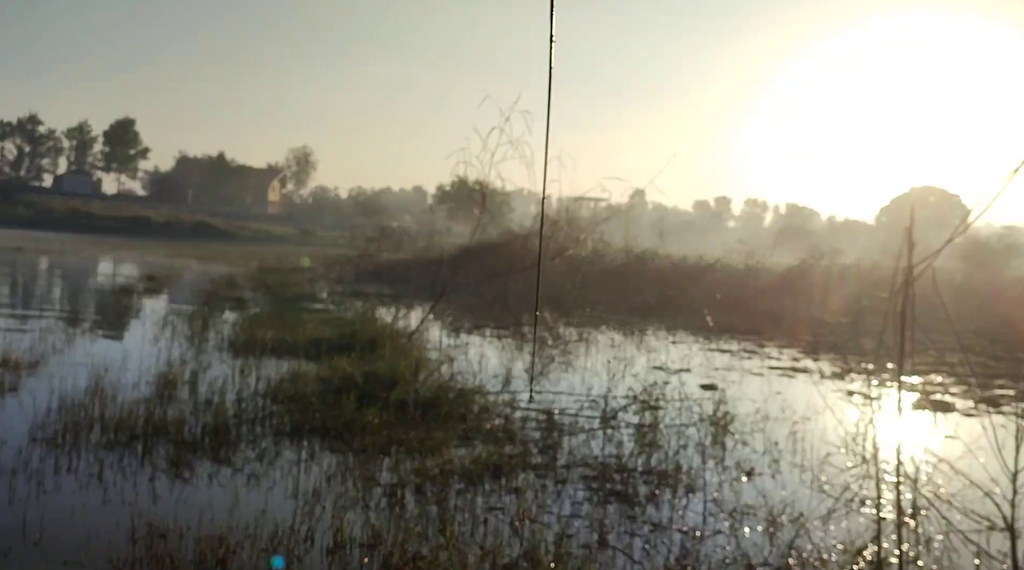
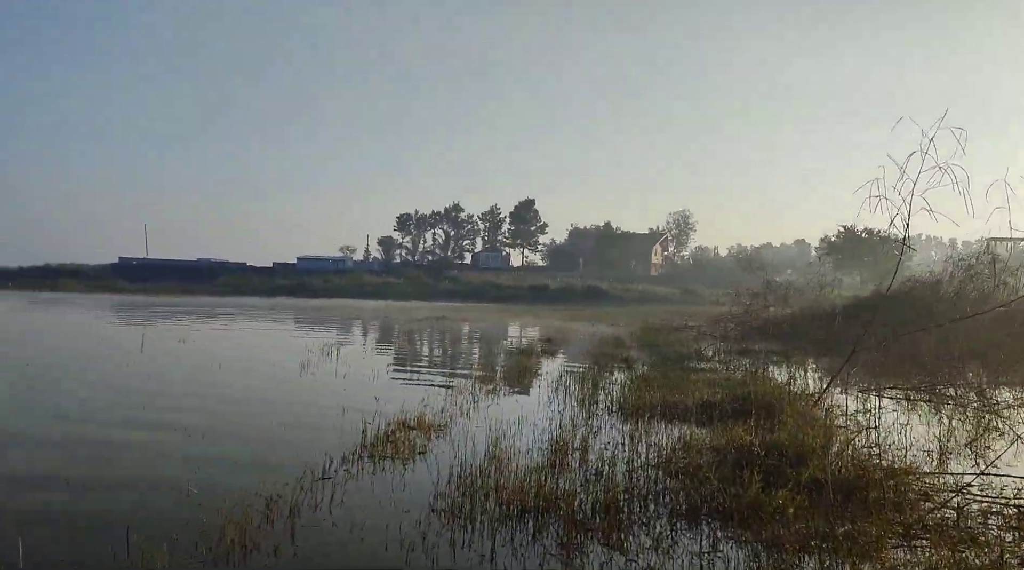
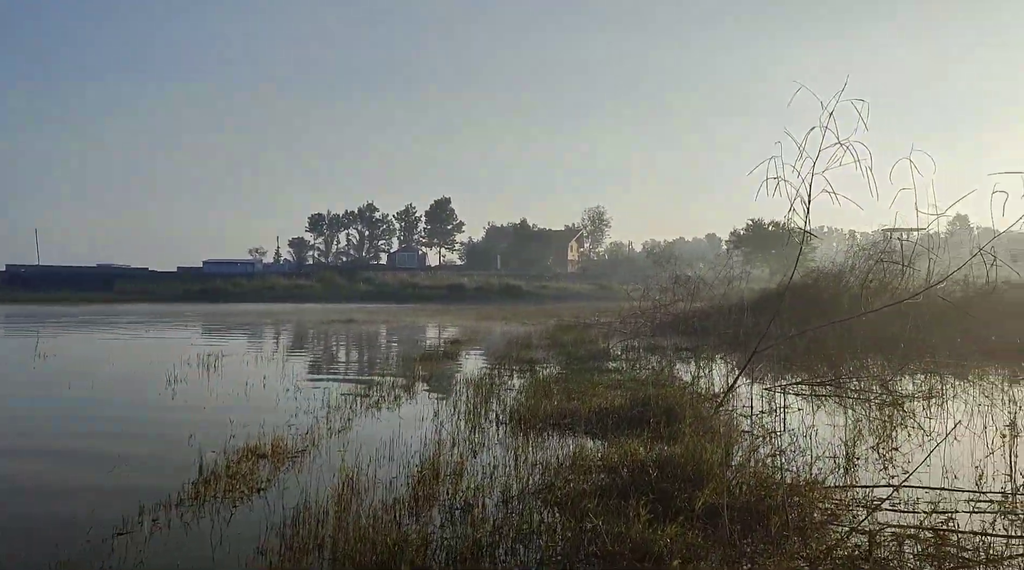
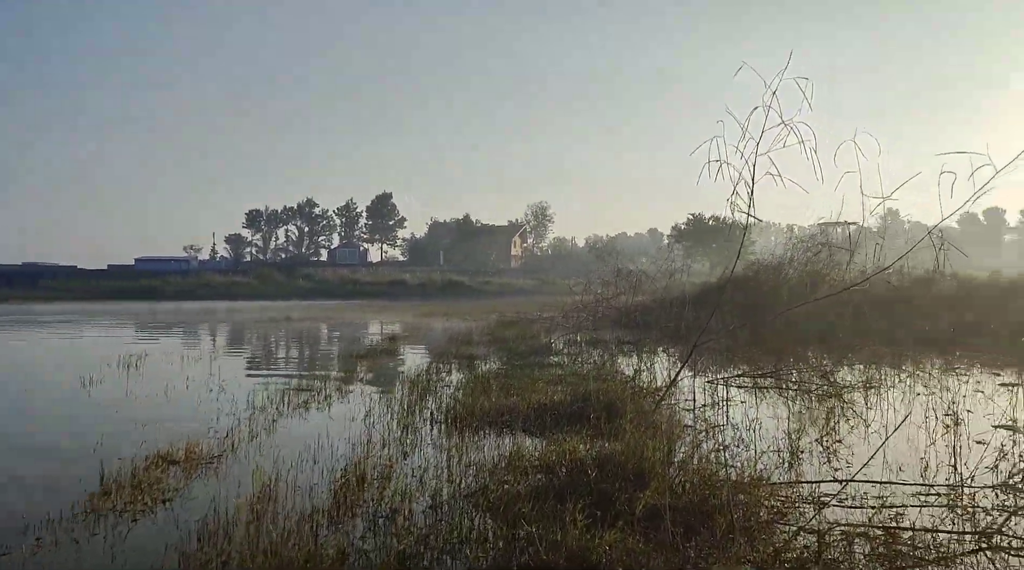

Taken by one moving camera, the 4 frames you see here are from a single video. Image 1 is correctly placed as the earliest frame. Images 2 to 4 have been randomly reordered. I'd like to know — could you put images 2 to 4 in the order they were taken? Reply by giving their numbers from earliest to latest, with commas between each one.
2, 3, 4
